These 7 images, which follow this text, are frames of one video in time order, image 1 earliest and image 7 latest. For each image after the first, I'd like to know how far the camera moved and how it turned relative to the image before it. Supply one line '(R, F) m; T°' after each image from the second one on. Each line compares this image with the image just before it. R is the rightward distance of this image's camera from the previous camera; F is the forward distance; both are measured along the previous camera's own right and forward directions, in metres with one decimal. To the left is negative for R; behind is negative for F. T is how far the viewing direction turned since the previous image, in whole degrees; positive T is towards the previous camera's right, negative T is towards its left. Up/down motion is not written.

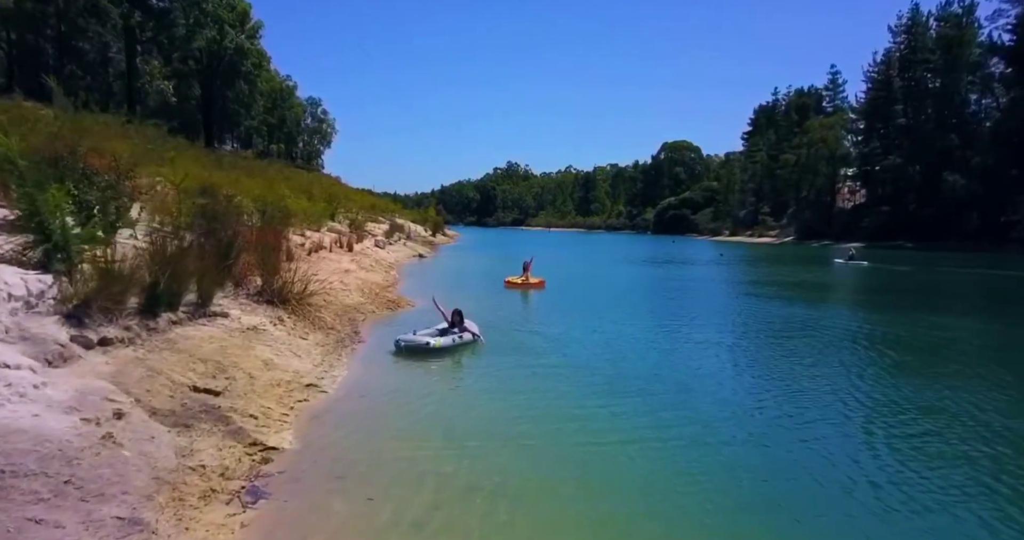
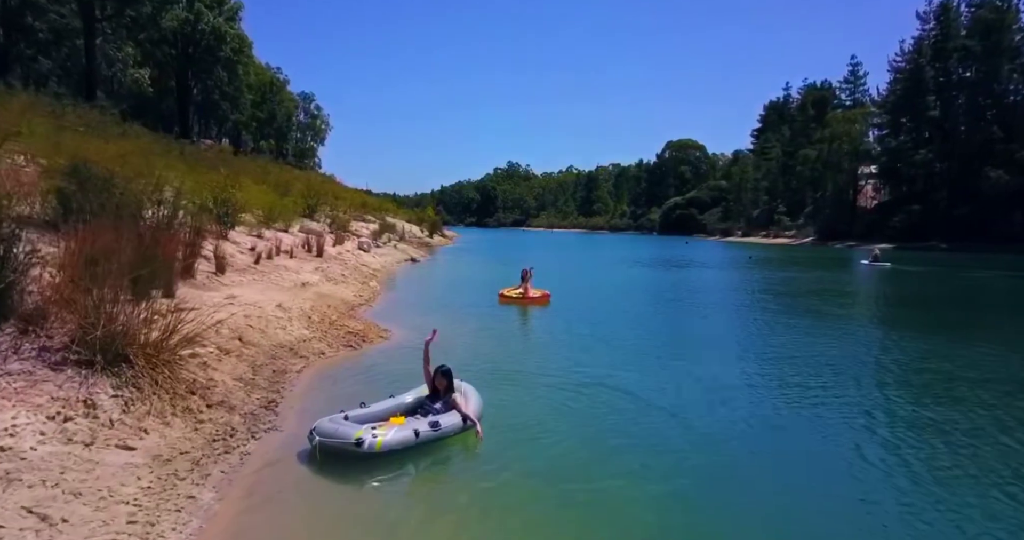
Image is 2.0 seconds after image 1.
(-0.3, +5.2) m; 0°
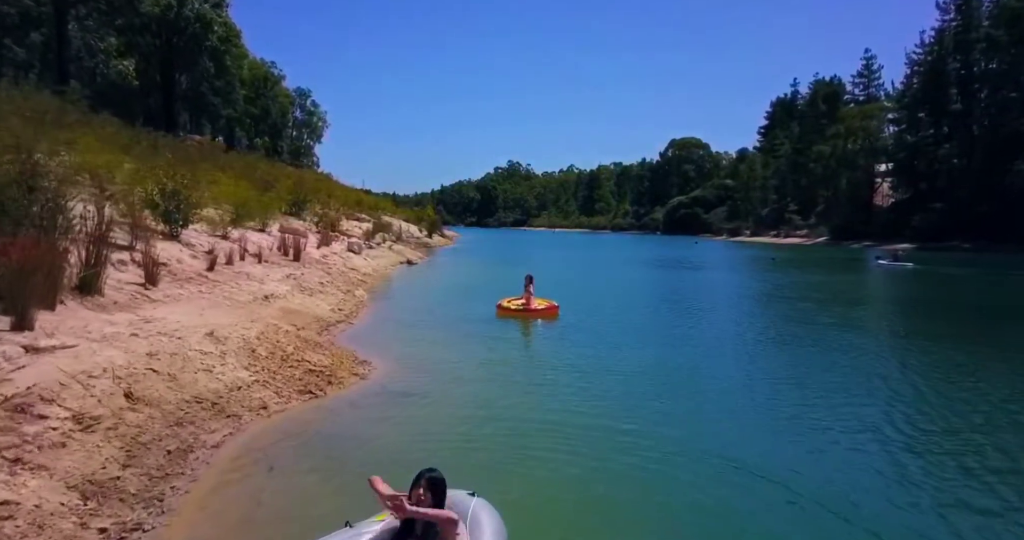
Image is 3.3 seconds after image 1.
(-0.3, +3.1) m; 0°
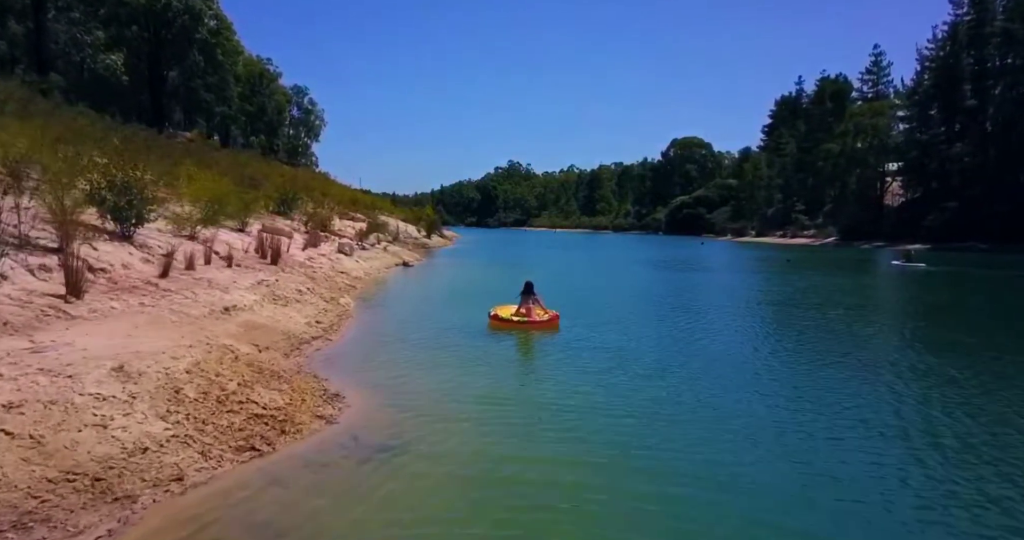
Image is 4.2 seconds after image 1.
(-0.1, +2.0) m; 0°
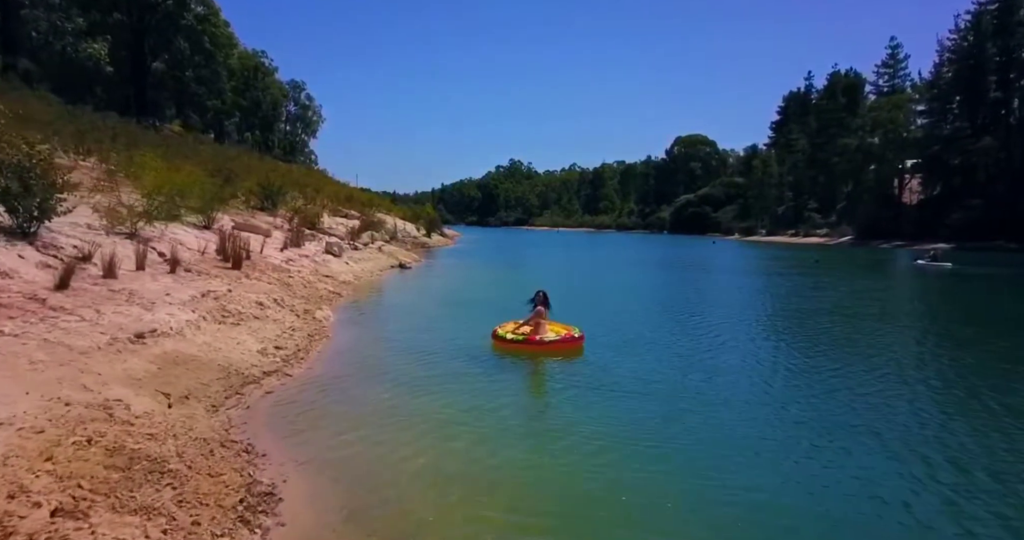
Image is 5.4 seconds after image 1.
(-0.3, +3.0) m; 0°
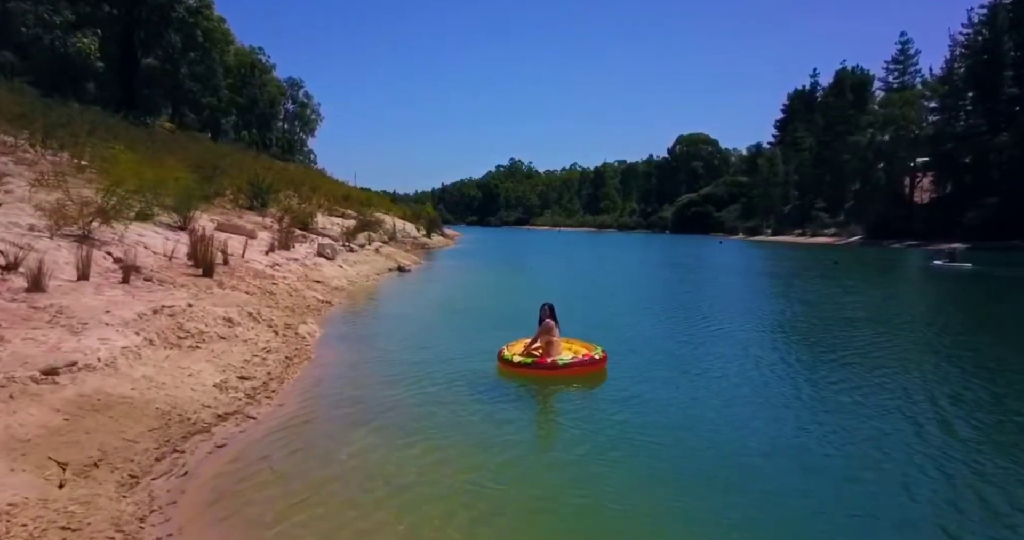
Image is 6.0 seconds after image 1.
(-0.2, +1.7) m; 0°
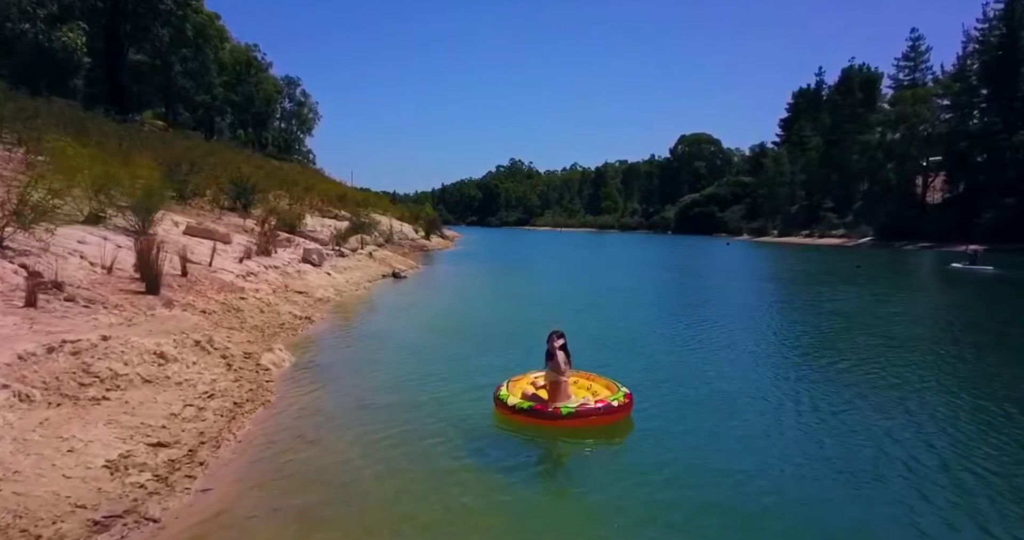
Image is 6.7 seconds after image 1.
(-0.2, +2.0) m; 0°
